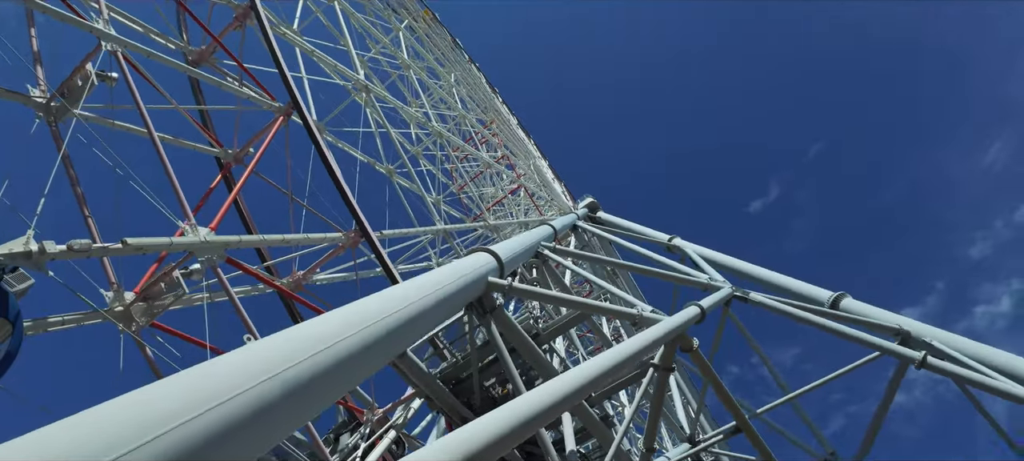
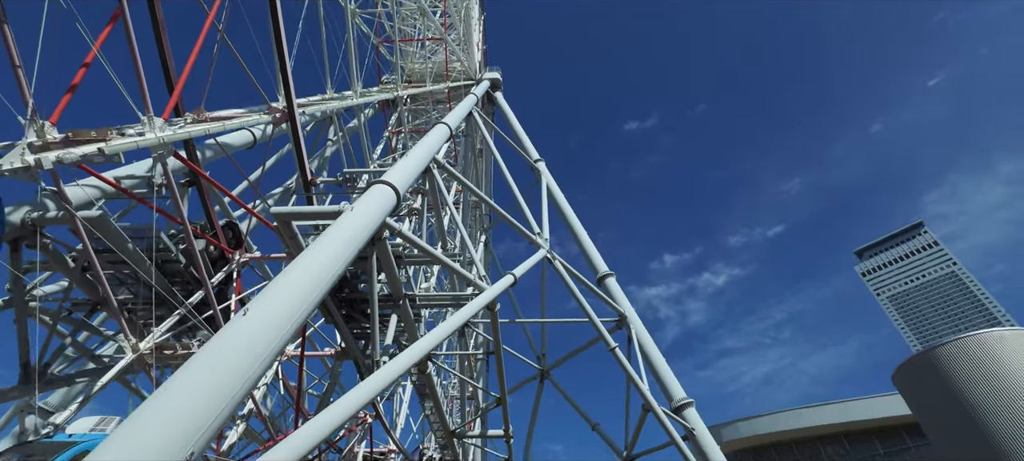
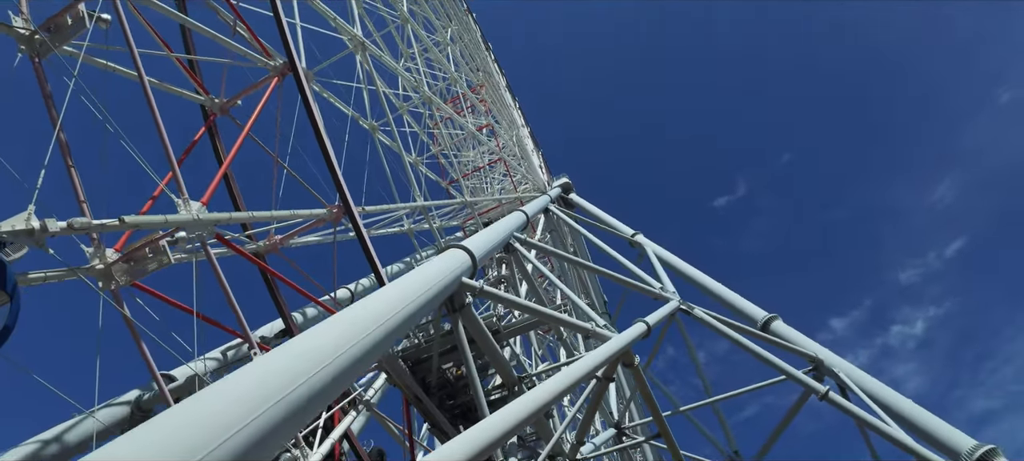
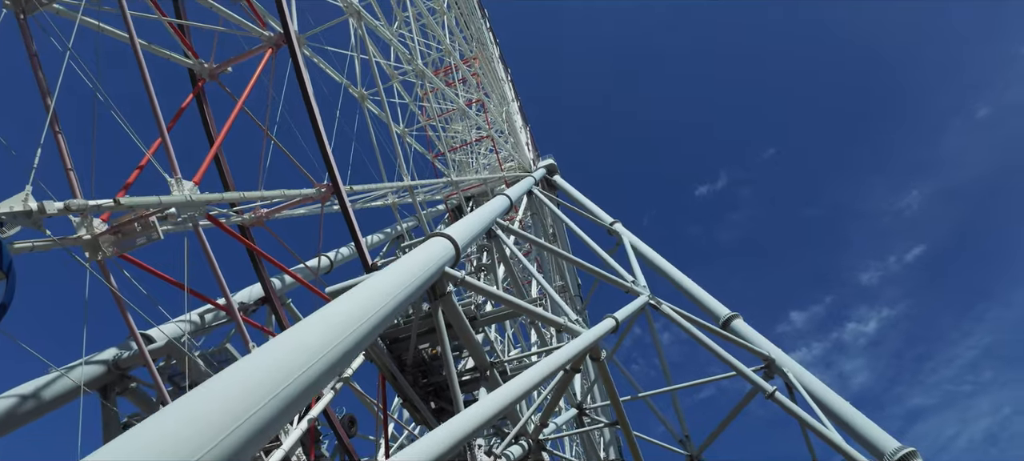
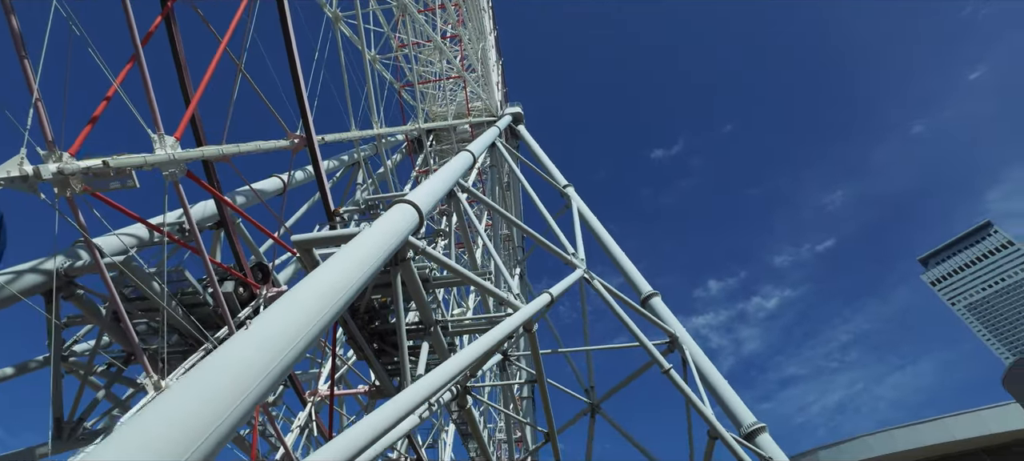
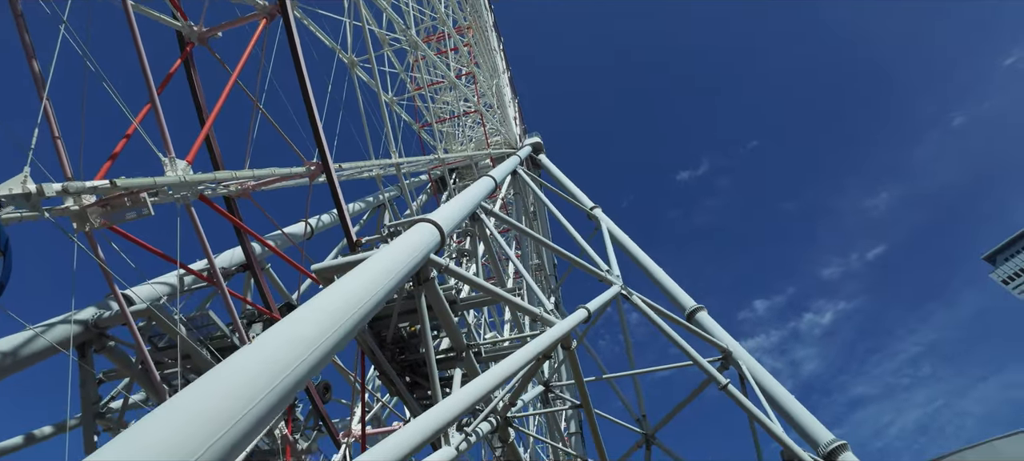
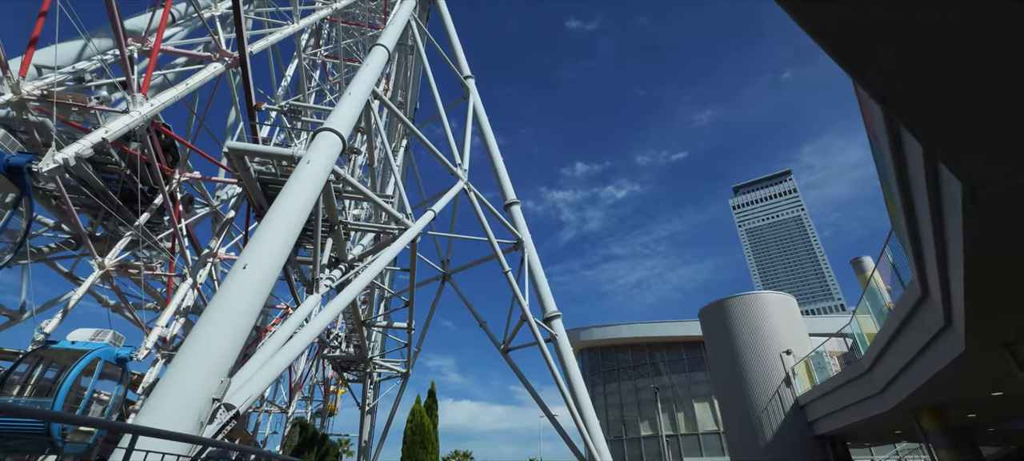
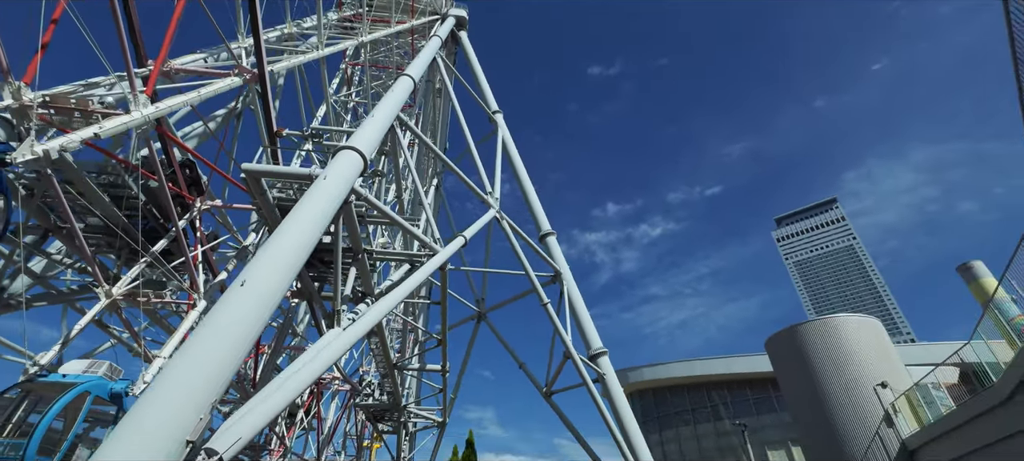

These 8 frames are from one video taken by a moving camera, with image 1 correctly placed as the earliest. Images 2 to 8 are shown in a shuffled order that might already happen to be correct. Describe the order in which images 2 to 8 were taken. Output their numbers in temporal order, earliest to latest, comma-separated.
3, 4, 6, 5, 2, 8, 7
